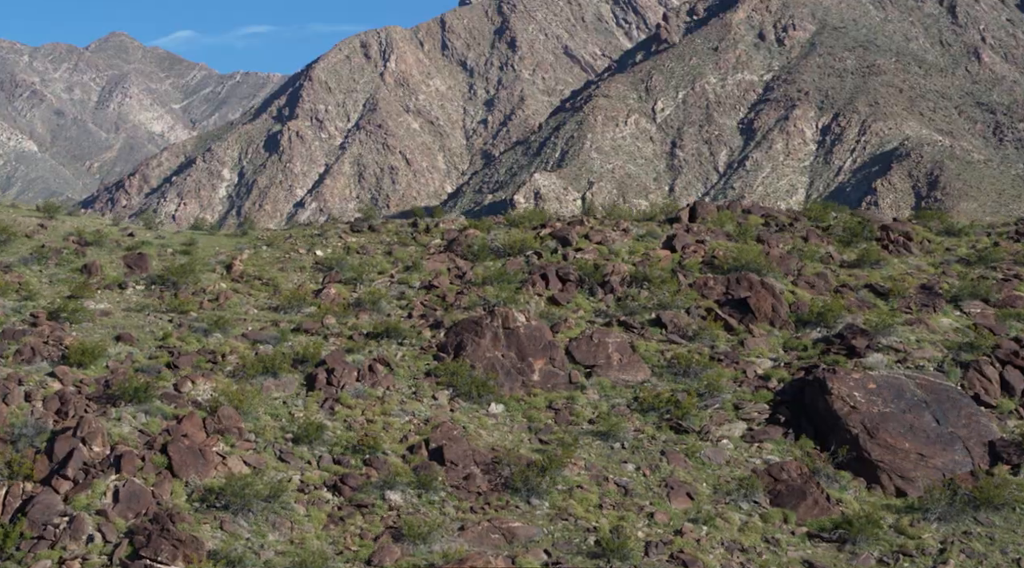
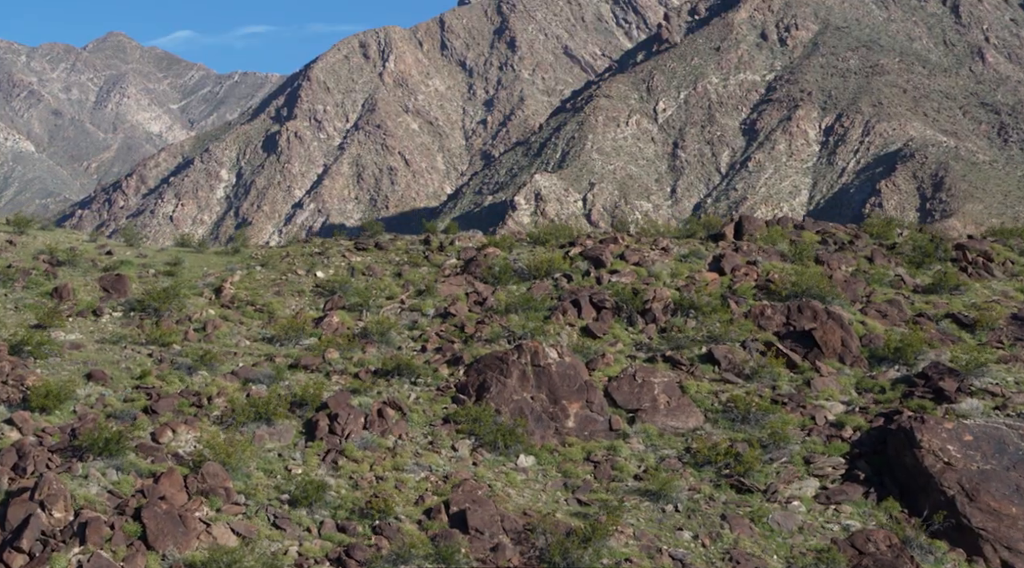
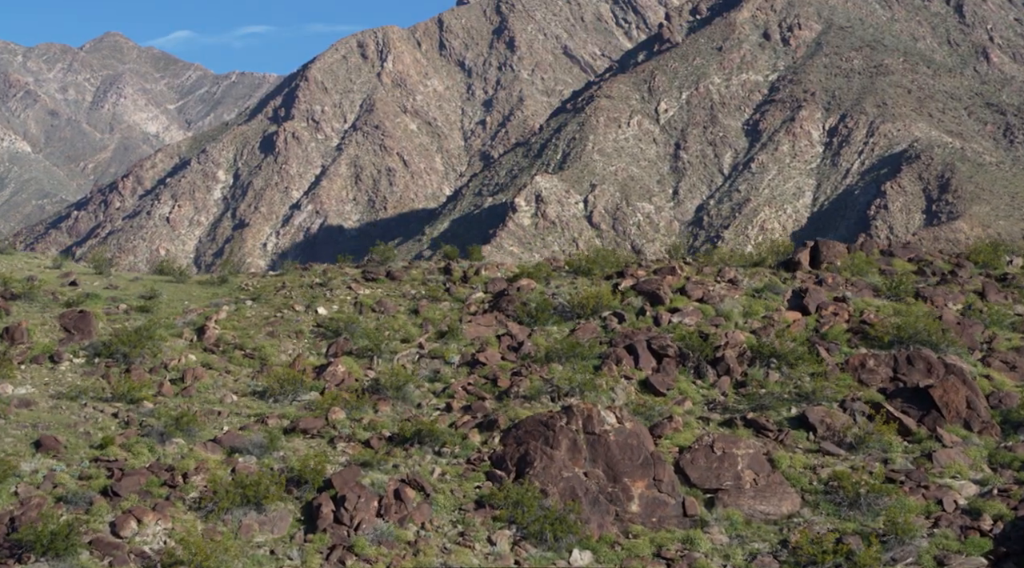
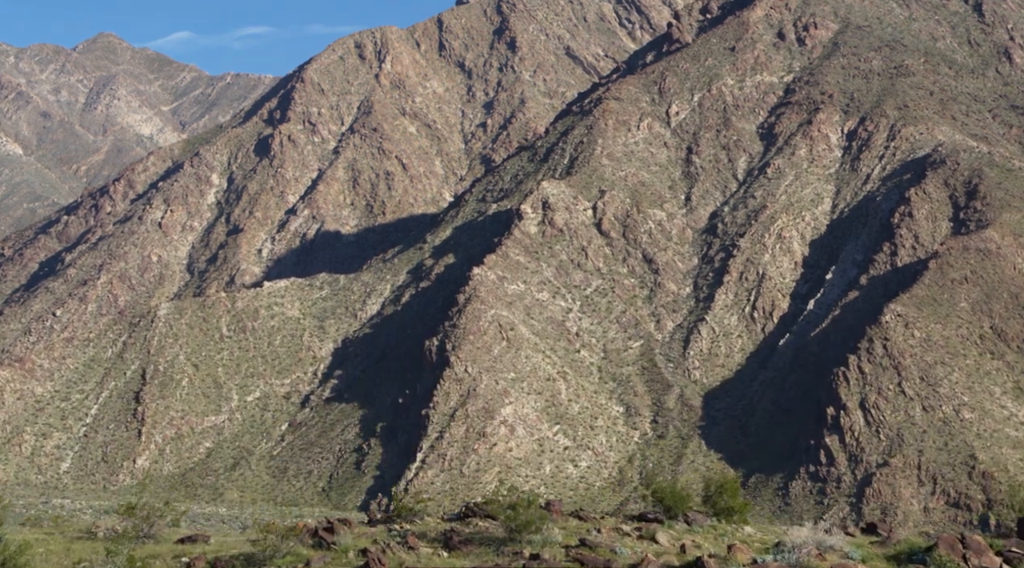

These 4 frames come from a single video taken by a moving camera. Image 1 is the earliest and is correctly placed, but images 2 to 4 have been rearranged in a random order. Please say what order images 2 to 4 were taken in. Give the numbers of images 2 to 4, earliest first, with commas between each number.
2, 3, 4
